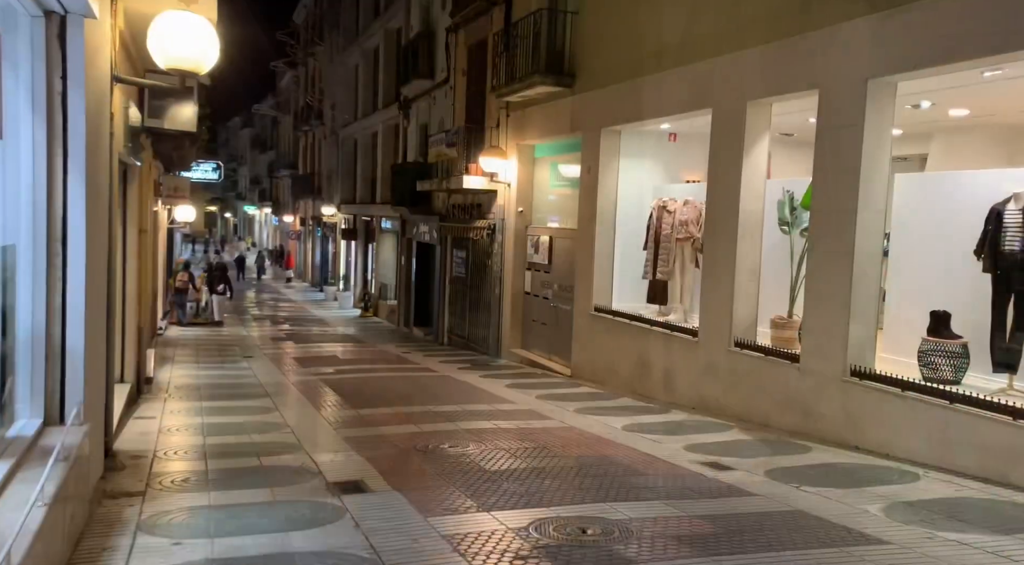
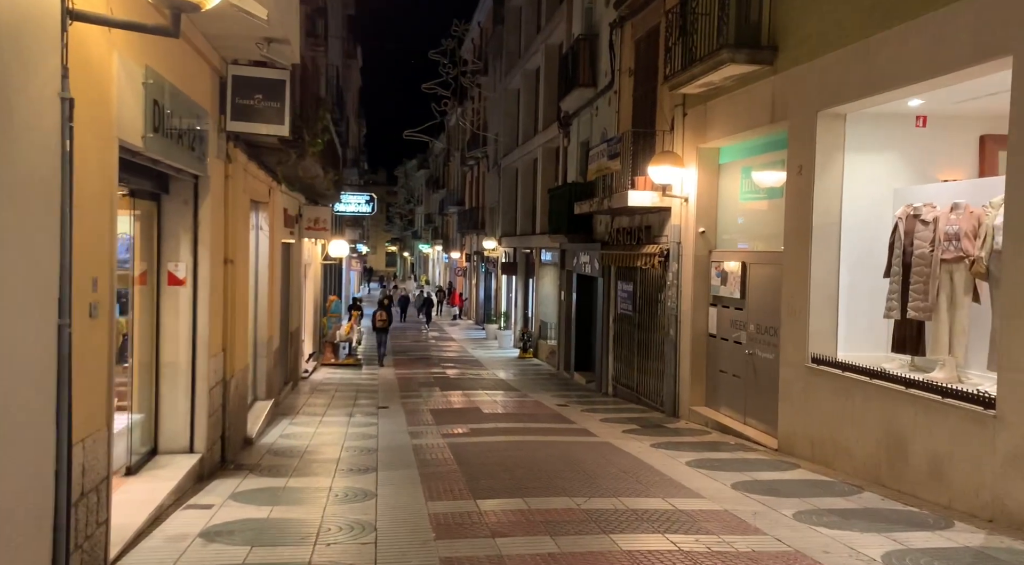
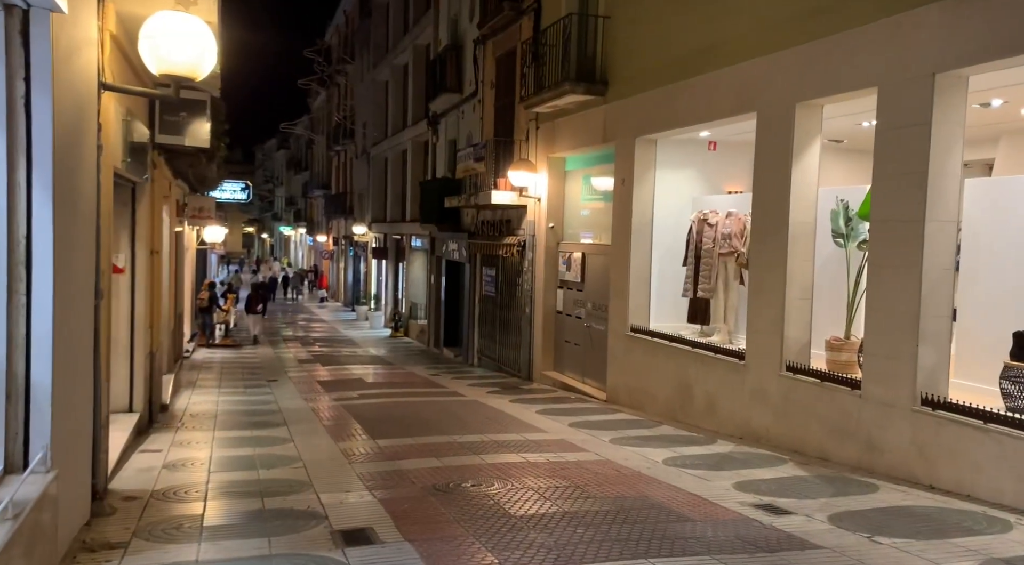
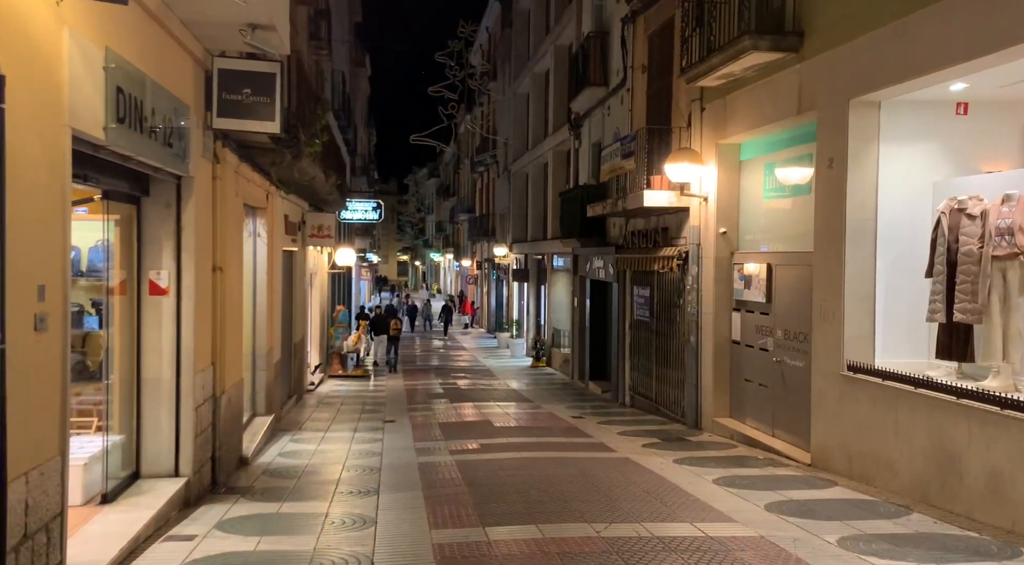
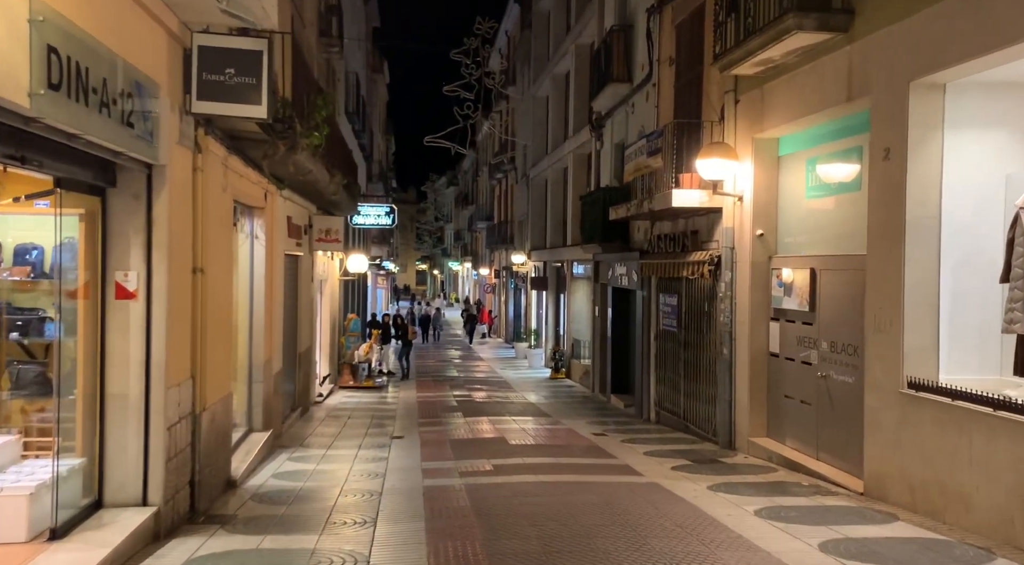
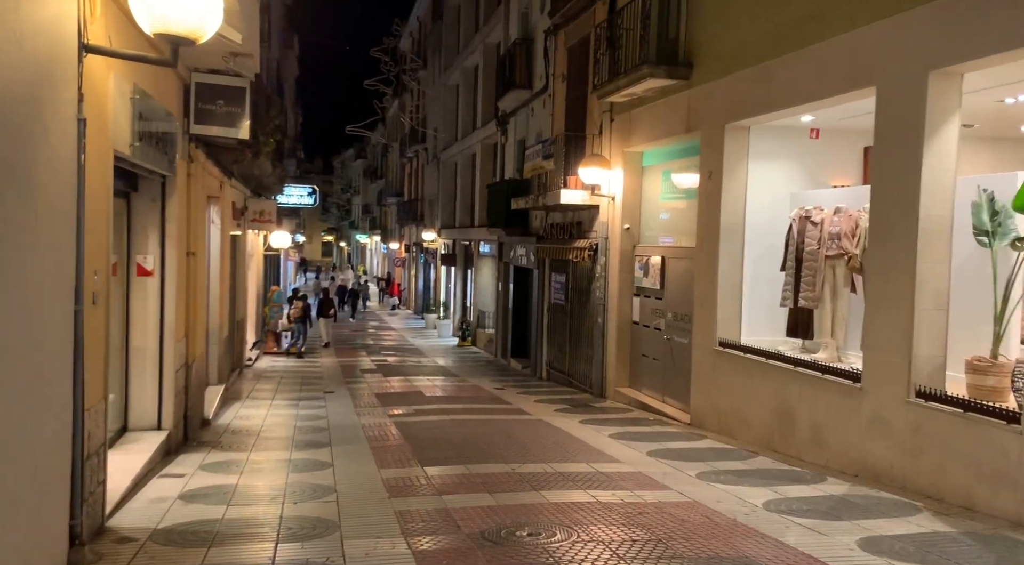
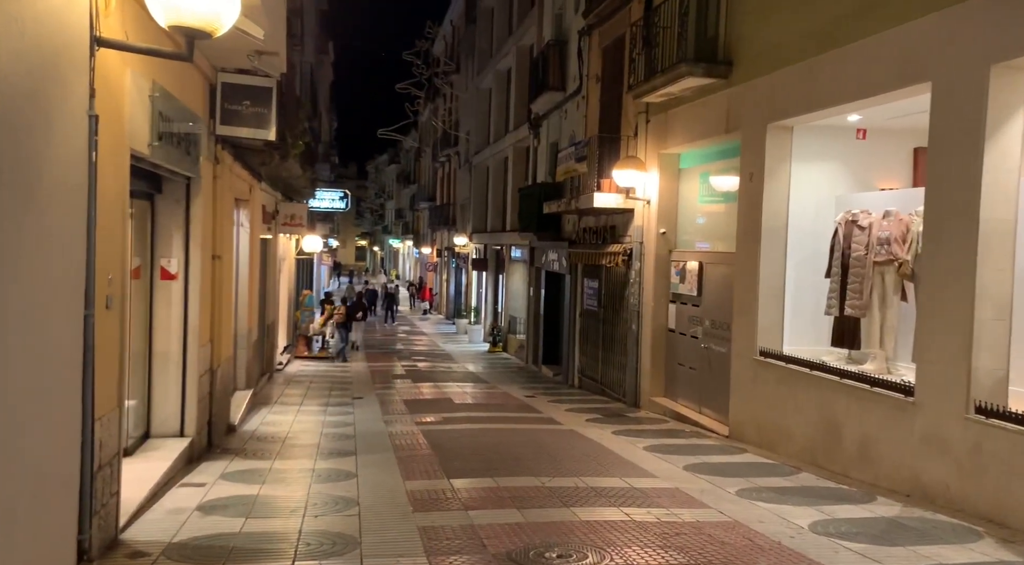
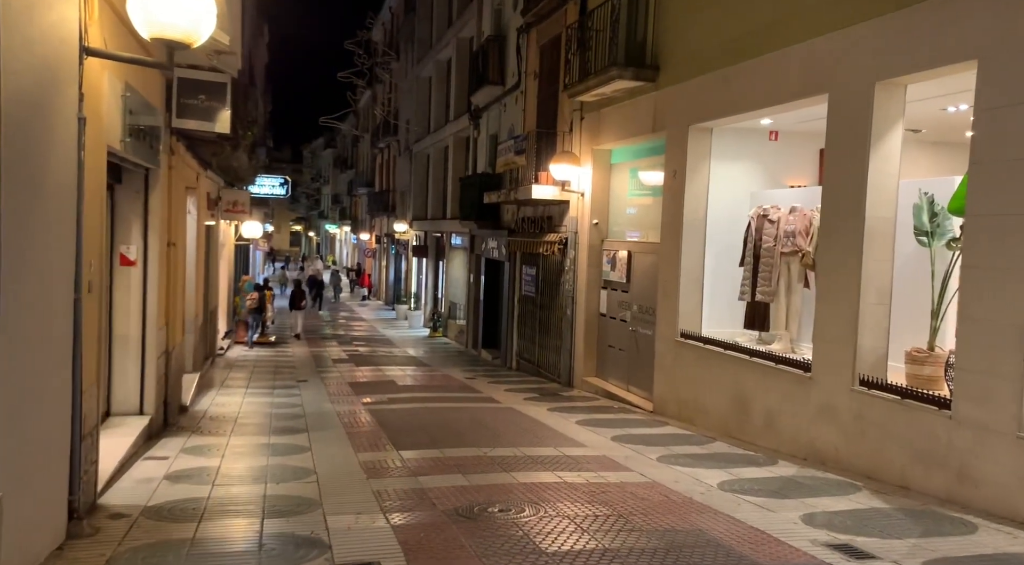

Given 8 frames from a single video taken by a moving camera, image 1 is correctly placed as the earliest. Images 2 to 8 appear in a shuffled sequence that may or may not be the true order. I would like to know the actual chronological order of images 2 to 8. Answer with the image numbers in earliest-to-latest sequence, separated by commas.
3, 8, 6, 7, 2, 4, 5
